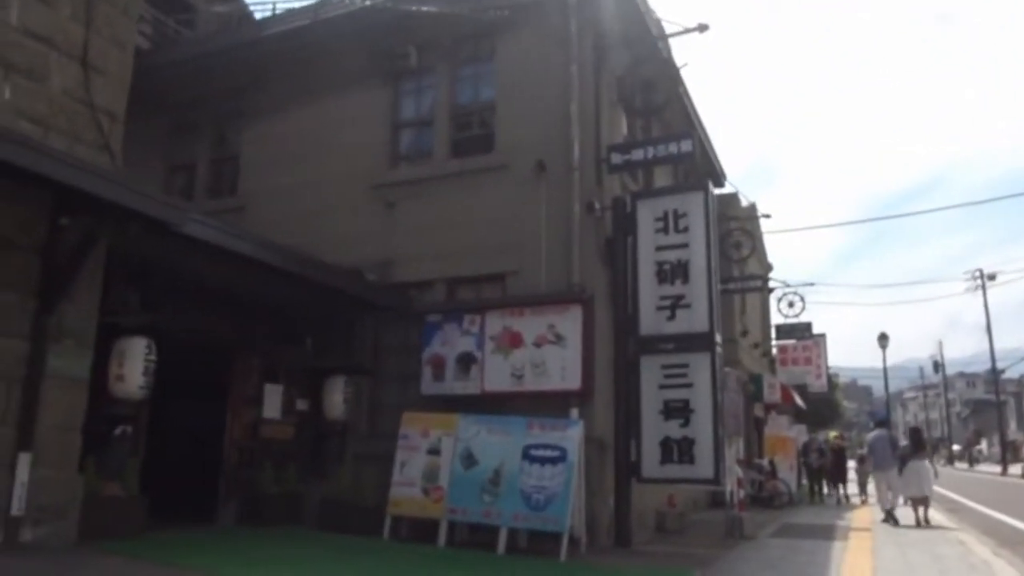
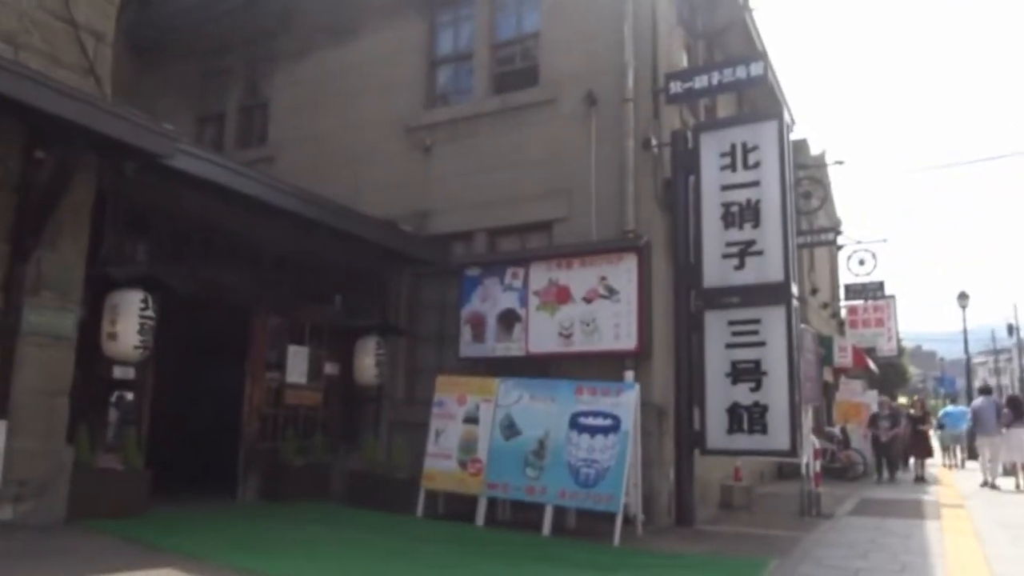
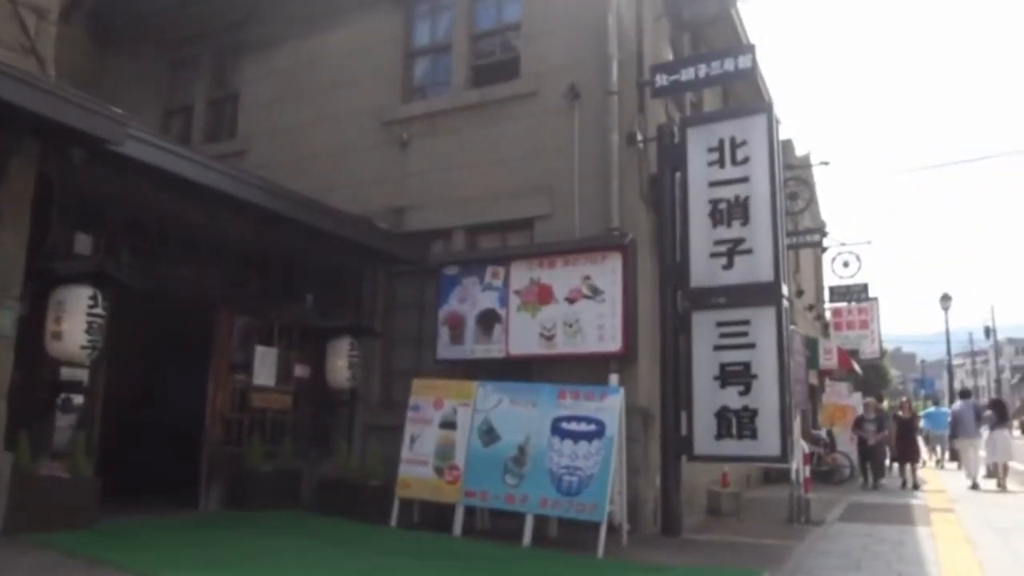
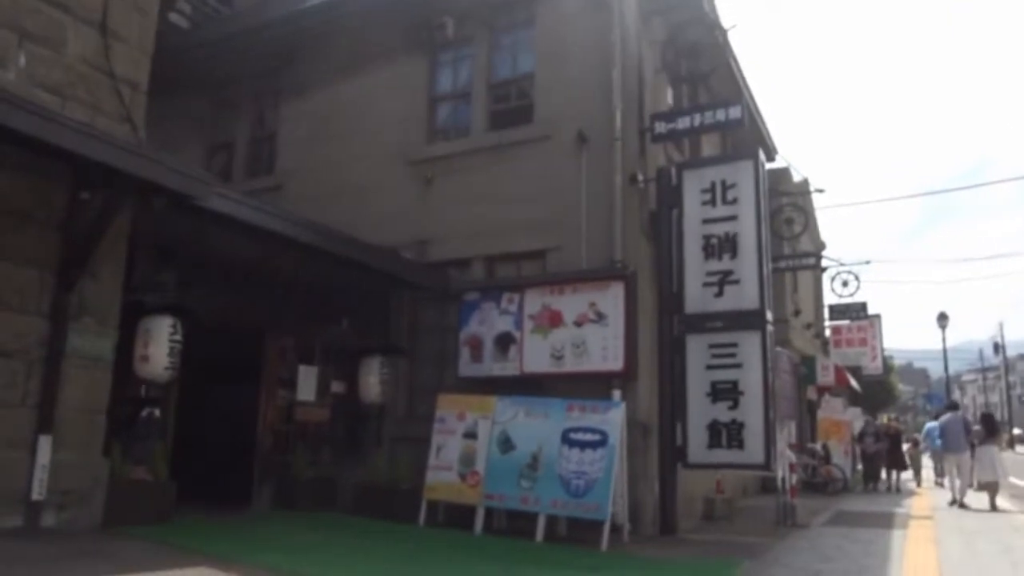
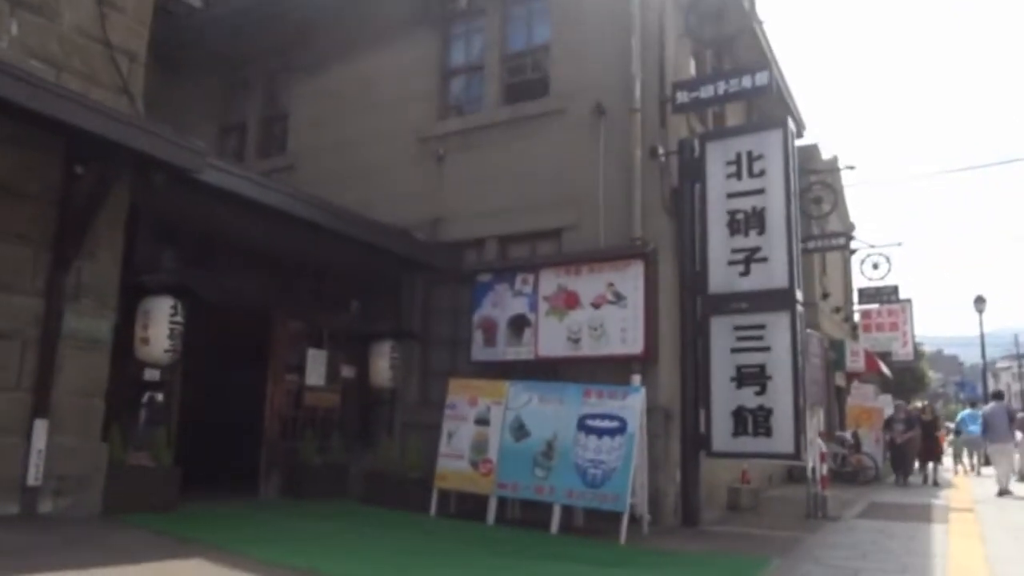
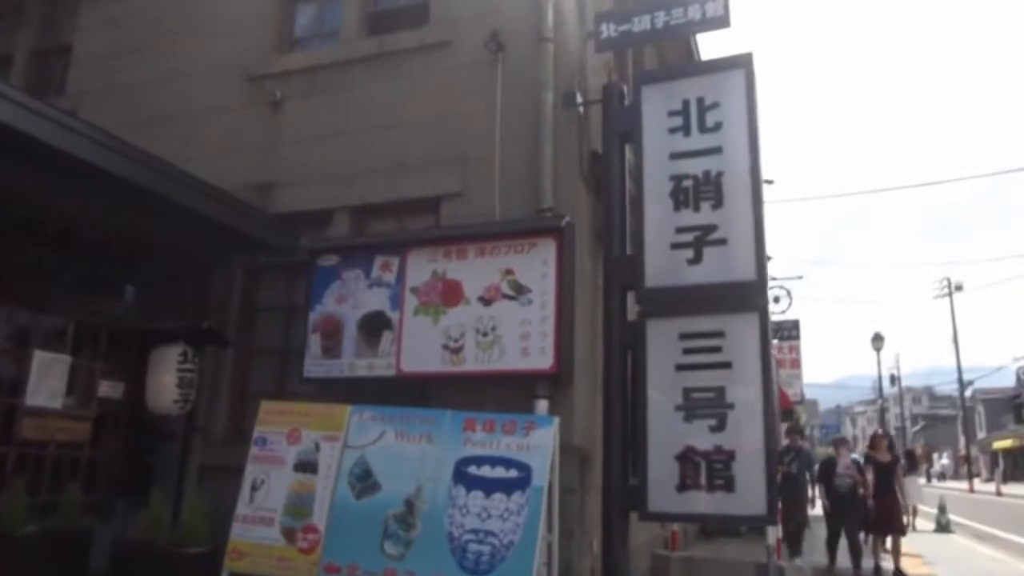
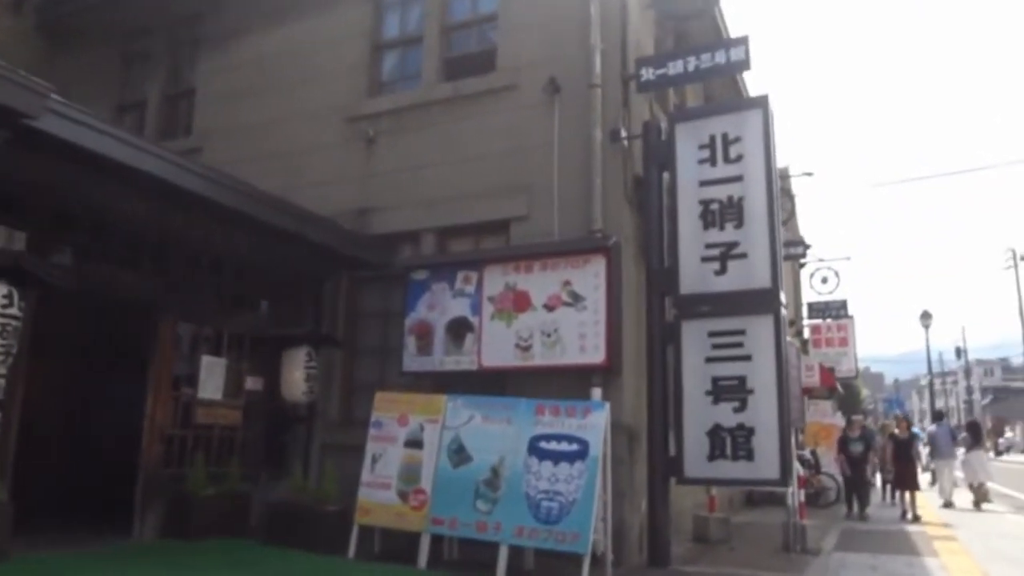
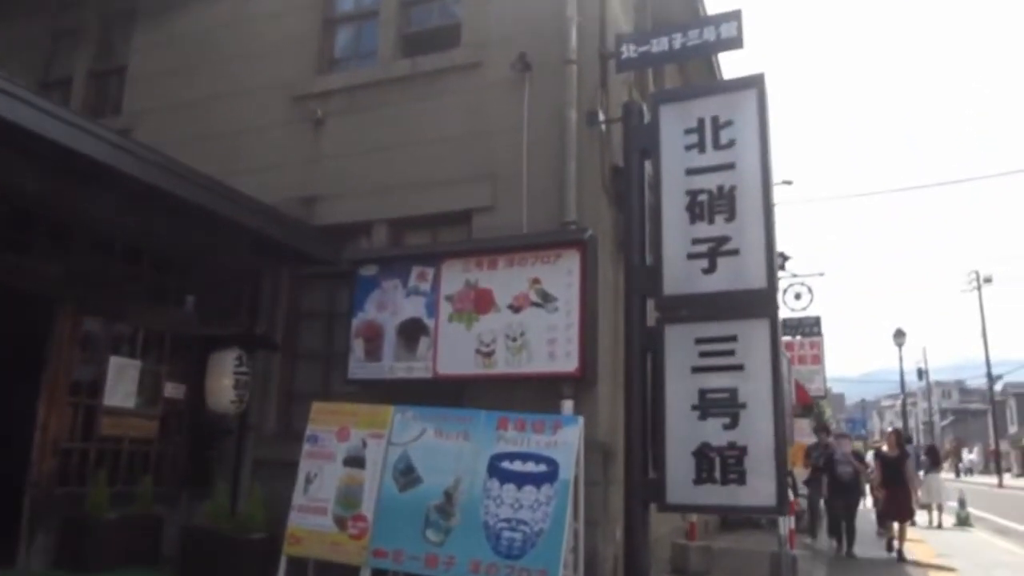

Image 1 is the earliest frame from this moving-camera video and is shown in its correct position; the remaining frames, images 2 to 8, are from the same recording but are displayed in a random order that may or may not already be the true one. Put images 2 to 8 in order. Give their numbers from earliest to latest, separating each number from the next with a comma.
4, 5, 2, 3, 7, 8, 6
